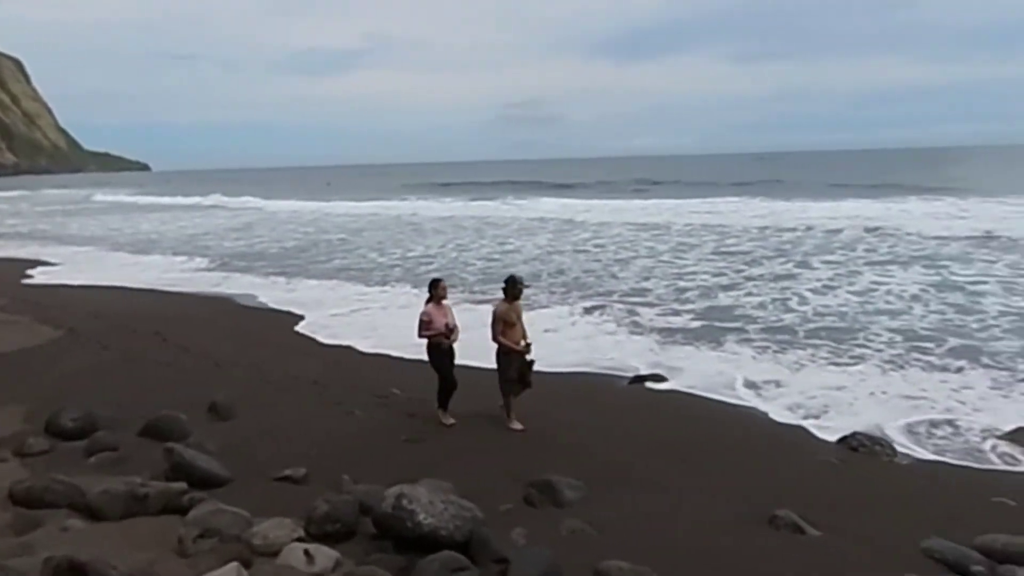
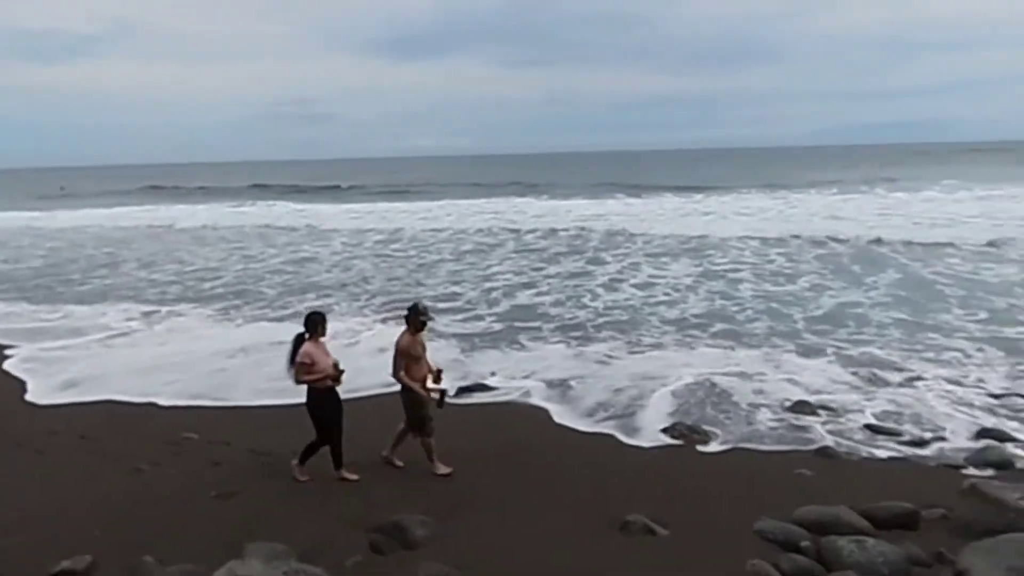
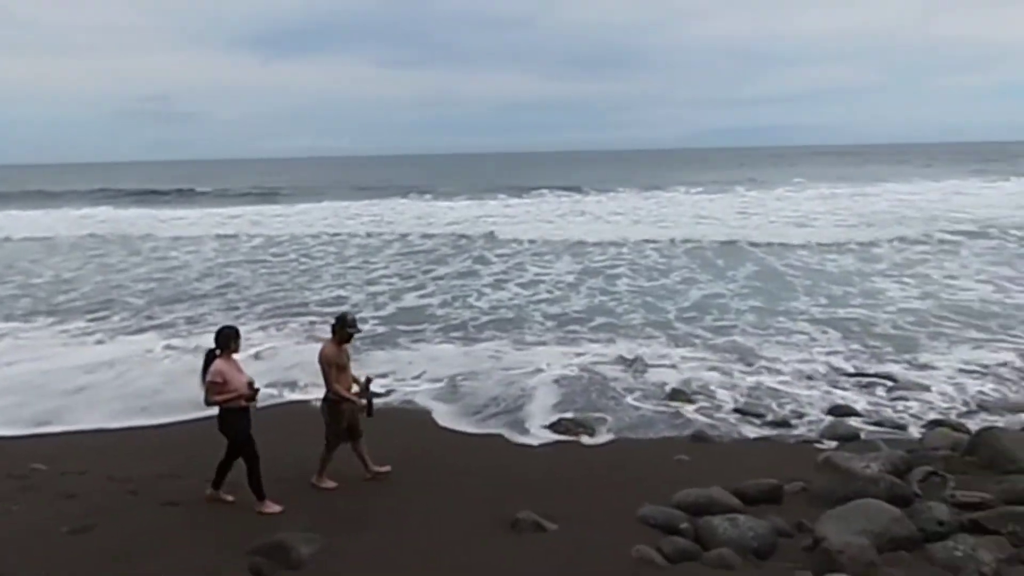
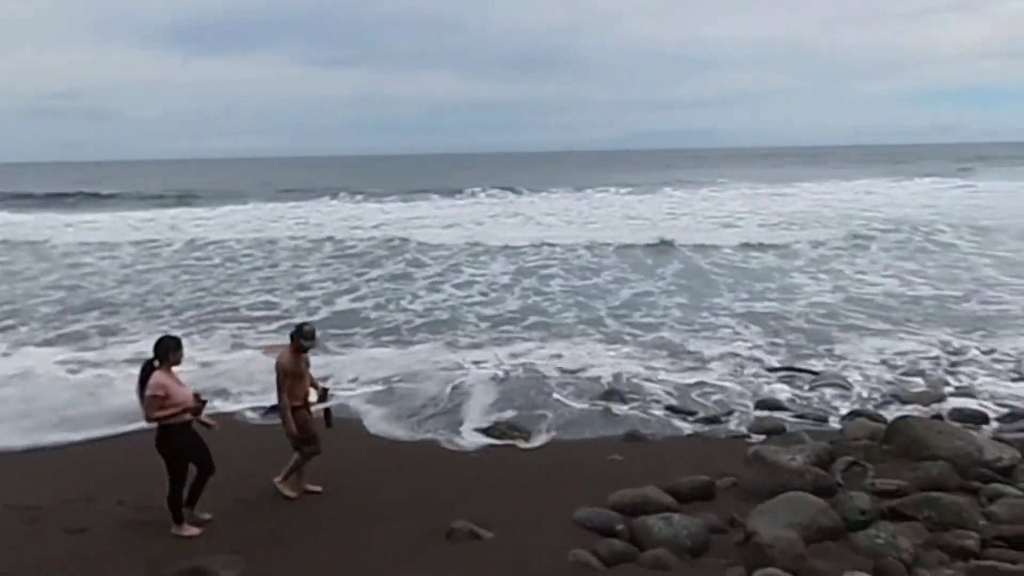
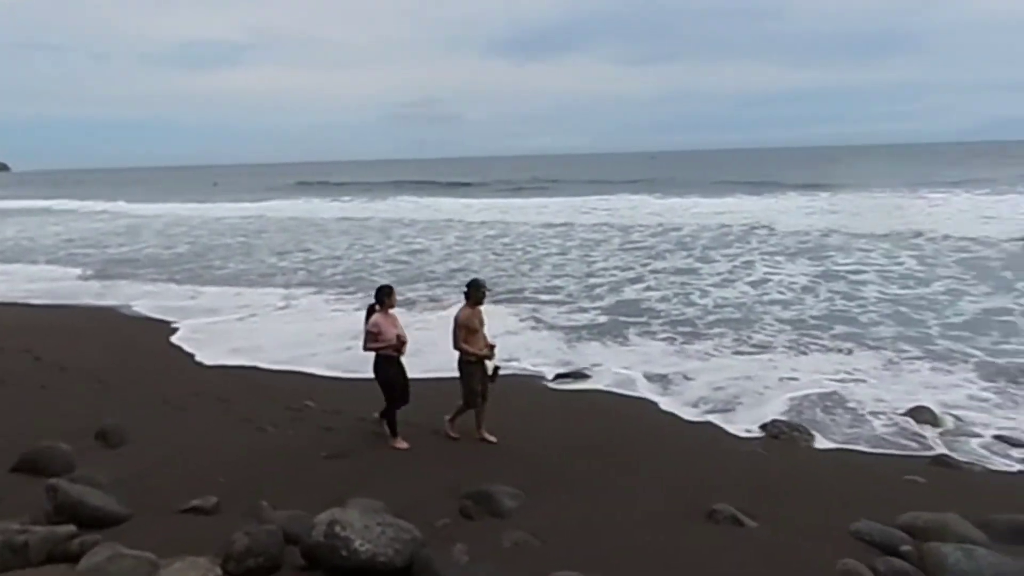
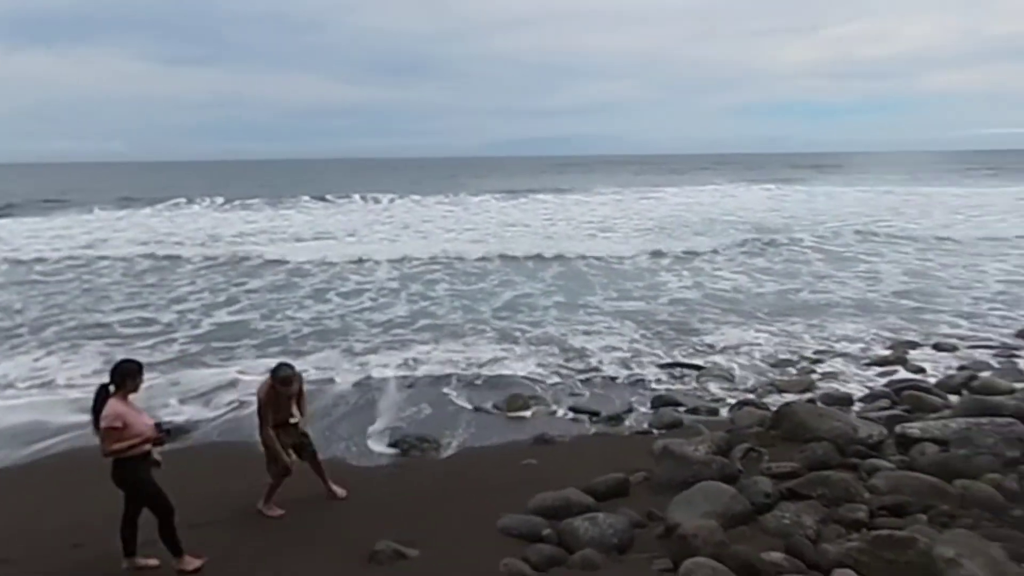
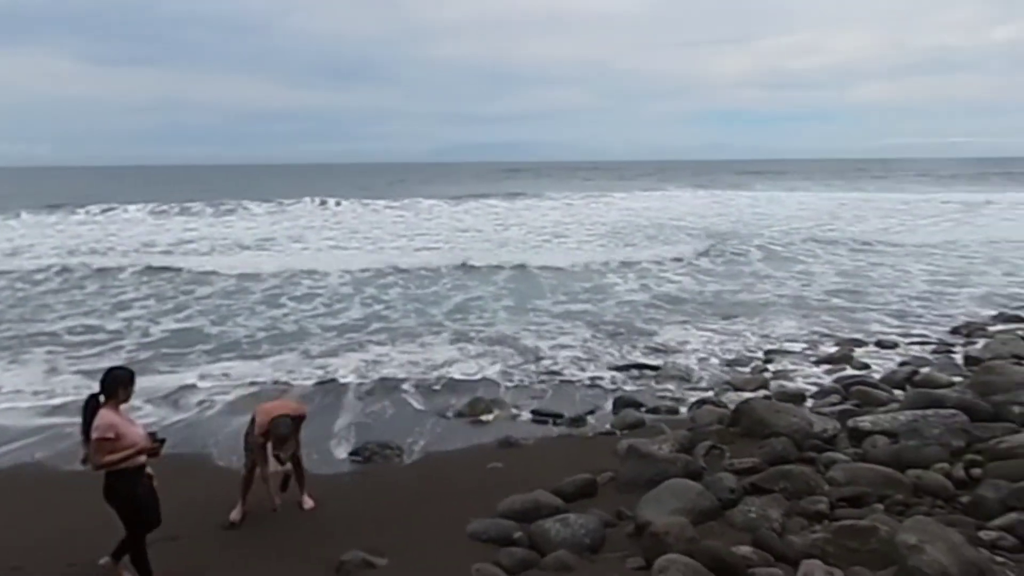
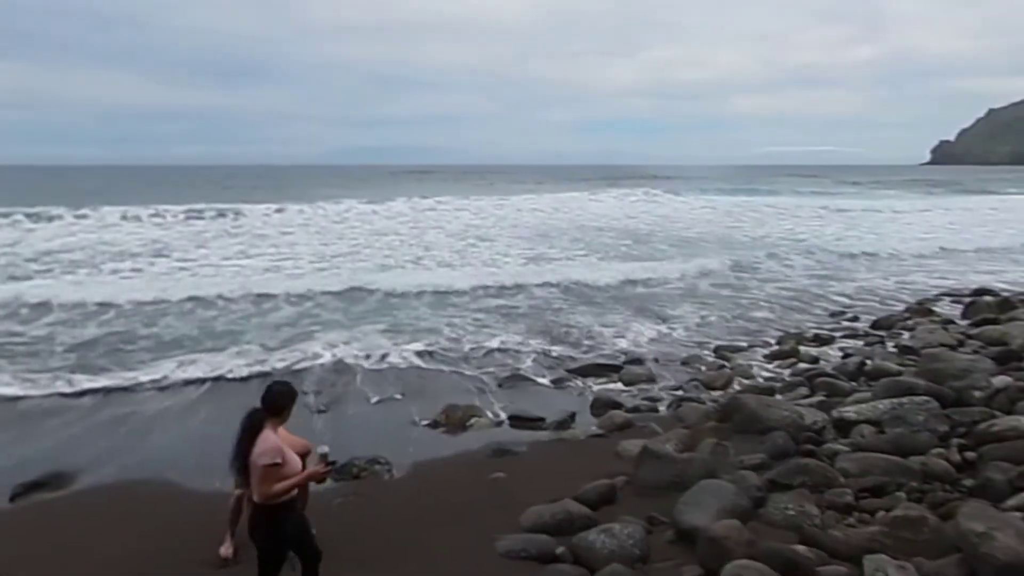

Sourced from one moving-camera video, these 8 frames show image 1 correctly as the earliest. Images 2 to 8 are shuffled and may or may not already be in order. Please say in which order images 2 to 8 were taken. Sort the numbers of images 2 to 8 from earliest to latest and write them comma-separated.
5, 2, 3, 4, 6, 7, 8
